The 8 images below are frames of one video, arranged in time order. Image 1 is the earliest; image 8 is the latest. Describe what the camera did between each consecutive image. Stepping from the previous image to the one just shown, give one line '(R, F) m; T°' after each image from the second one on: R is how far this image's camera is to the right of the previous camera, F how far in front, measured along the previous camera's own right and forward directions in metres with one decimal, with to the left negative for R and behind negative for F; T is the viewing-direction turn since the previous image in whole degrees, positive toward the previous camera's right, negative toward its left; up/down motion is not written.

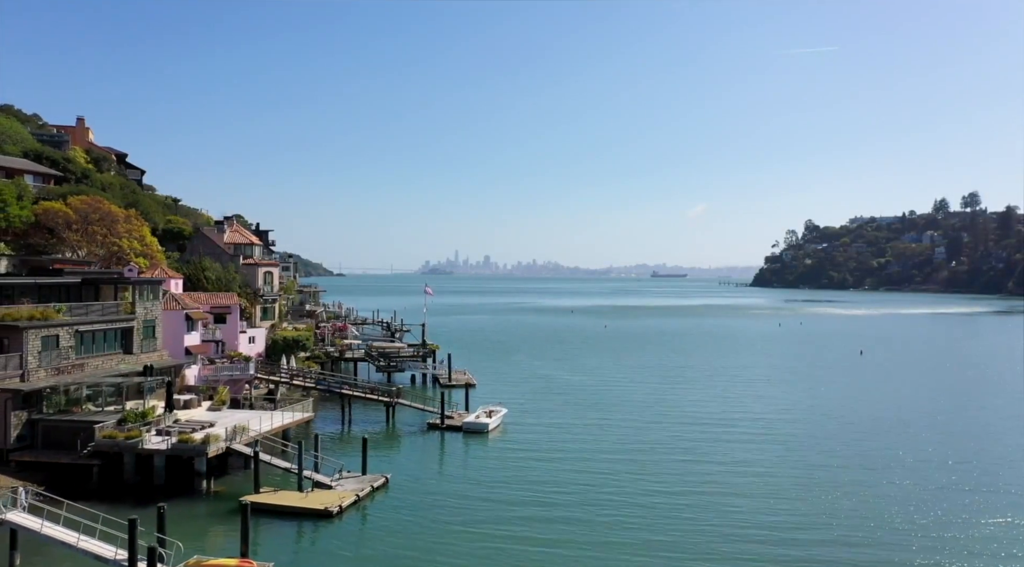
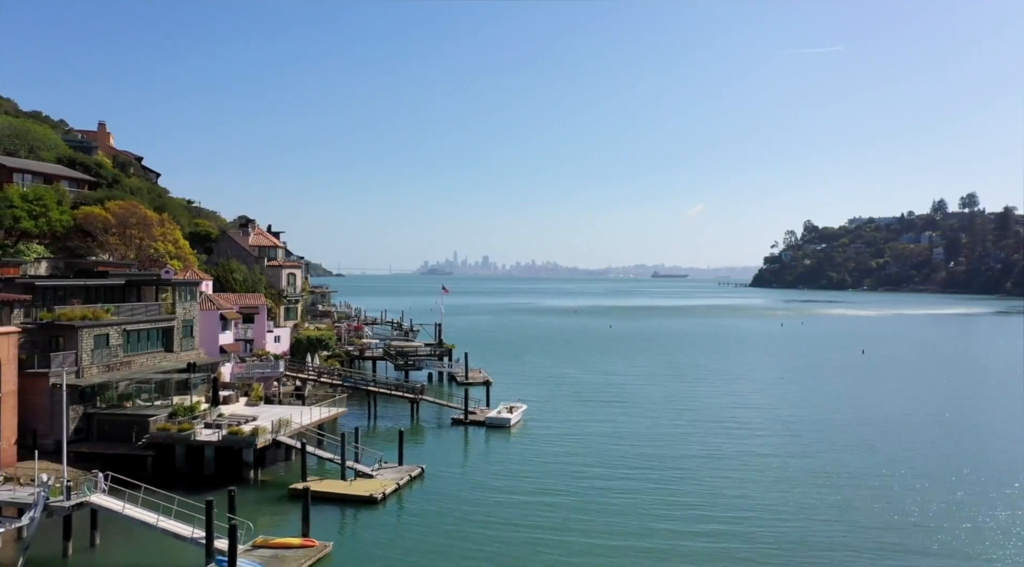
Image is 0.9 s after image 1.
(-1.5, -2.3) m; 0°
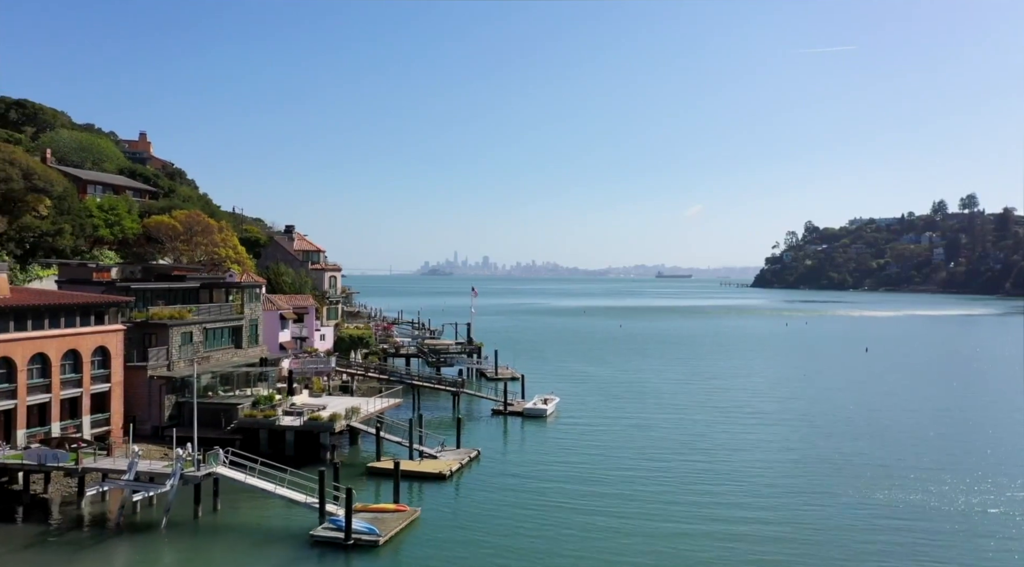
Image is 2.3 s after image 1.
(-2.5, -4.8) m; 0°
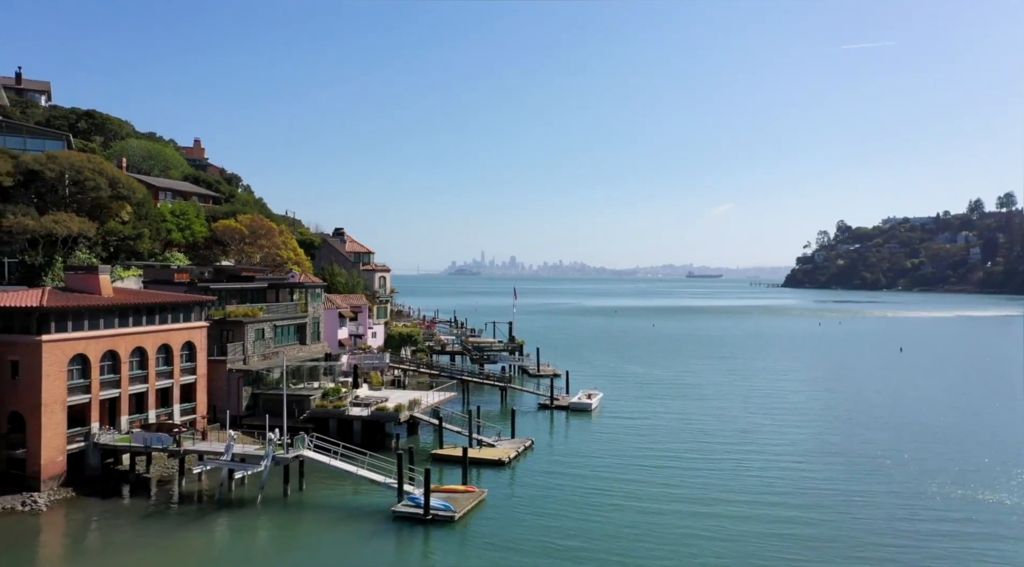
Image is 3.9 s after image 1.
(-1.4, -3.0) m; -2°
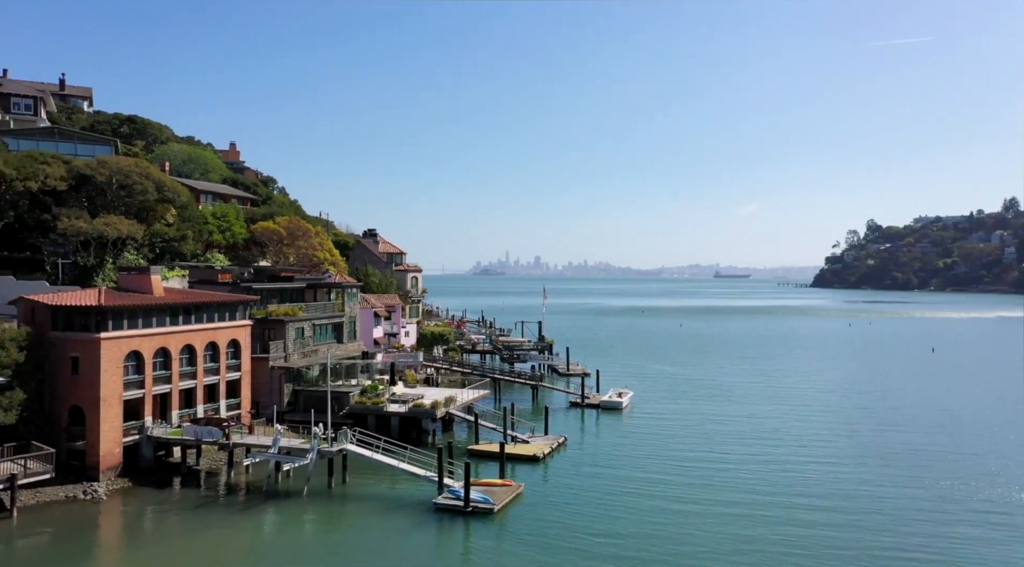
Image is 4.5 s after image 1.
(-0.5, -1.1) m; -2°
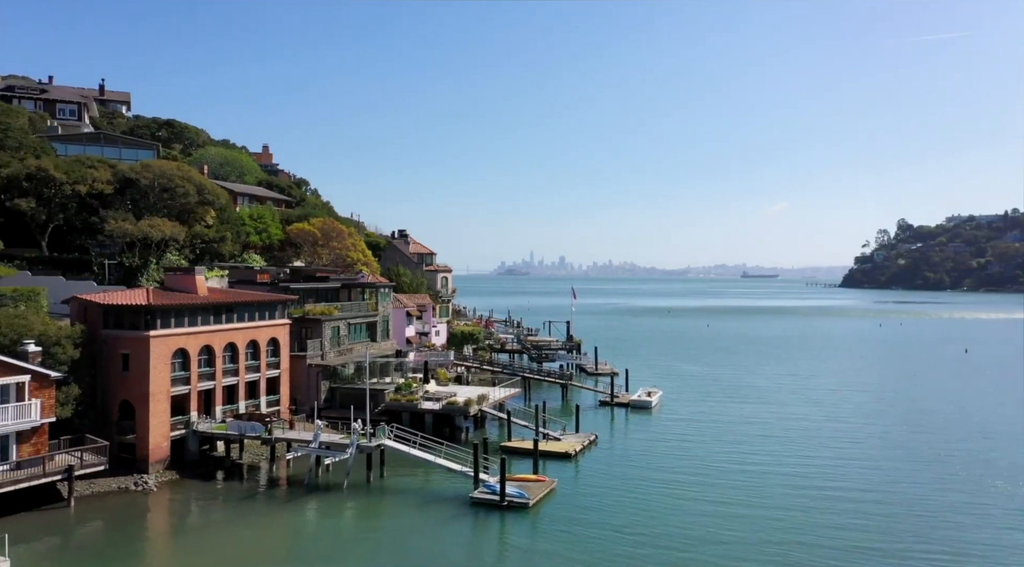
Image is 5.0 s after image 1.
(-0.4, -0.8) m; -2°
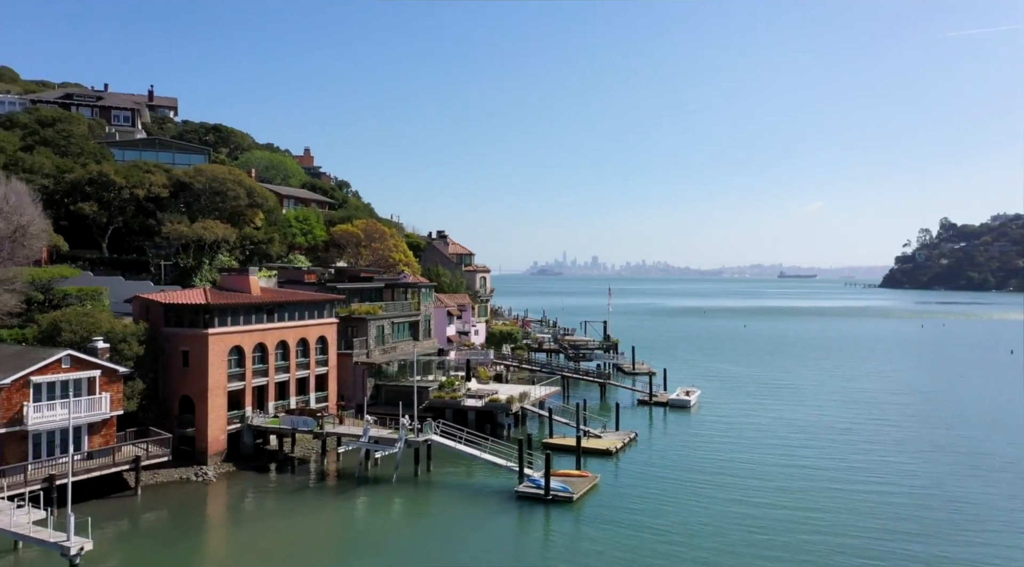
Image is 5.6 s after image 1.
(-0.5, -1.0) m; -2°
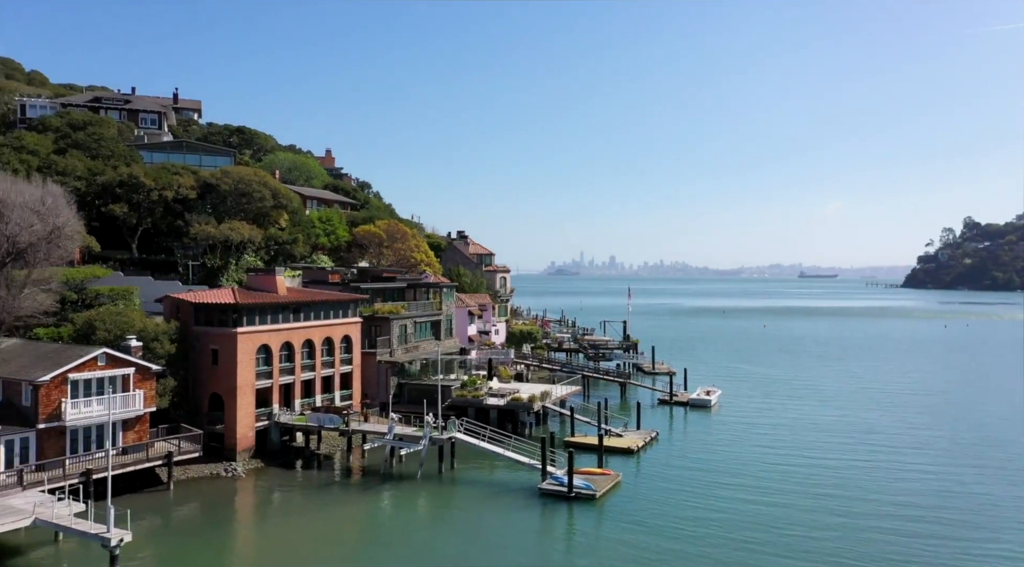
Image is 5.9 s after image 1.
(-0.2, -0.5) m; -1°
